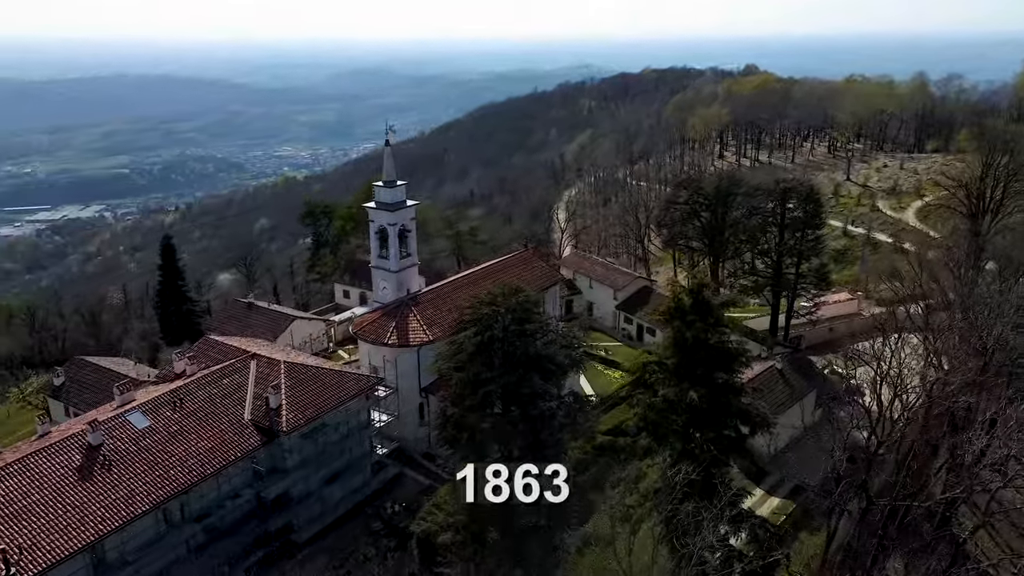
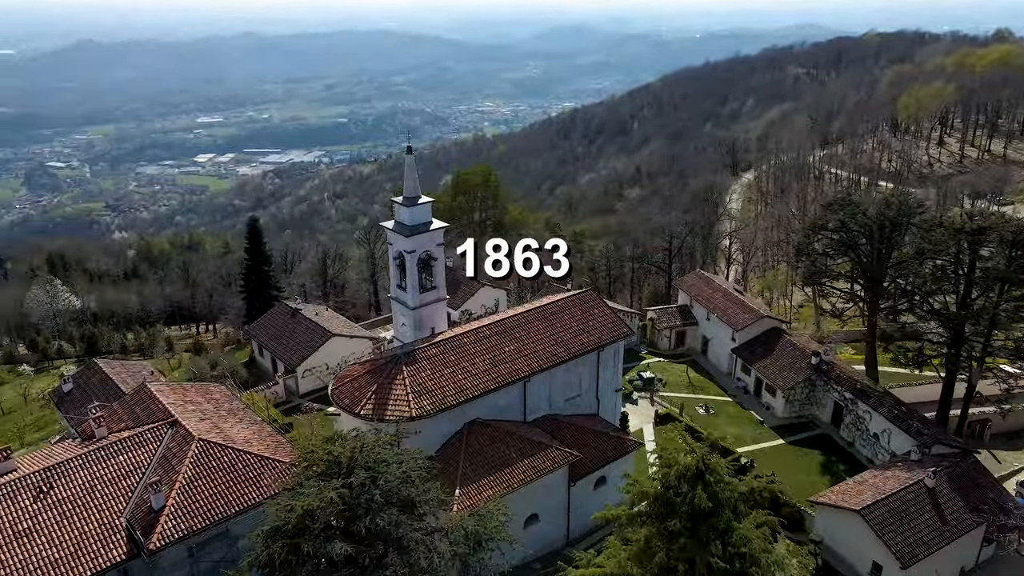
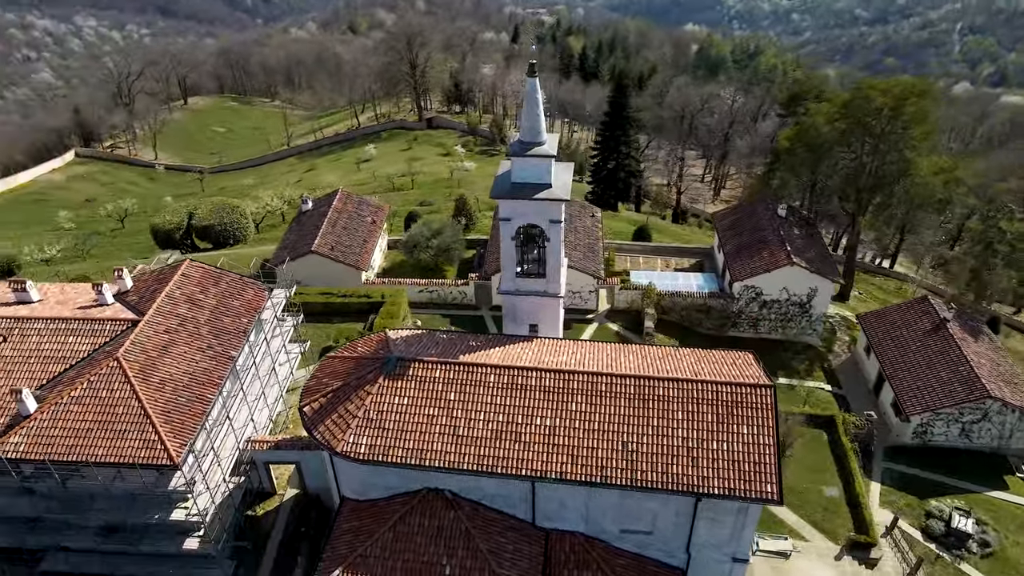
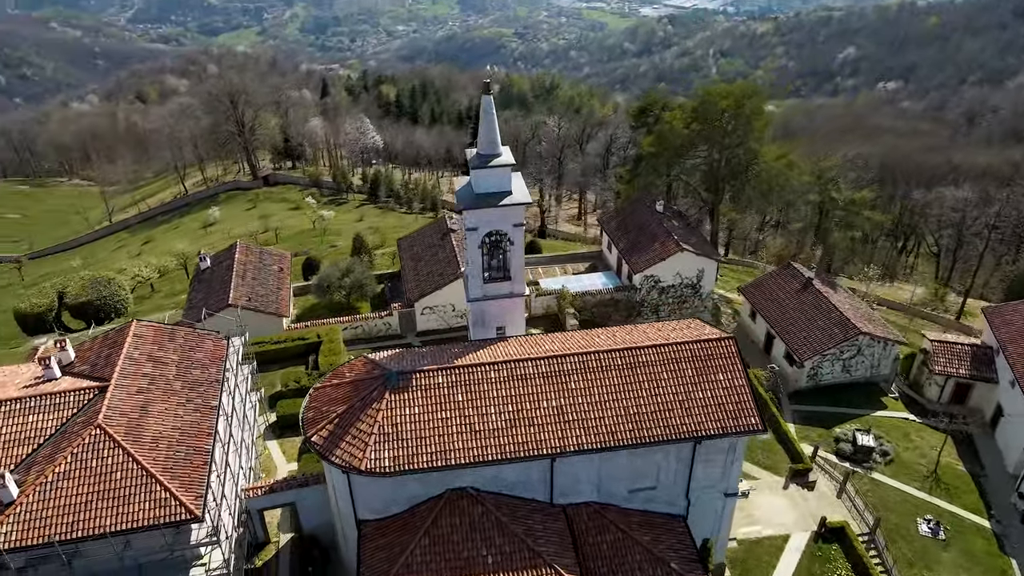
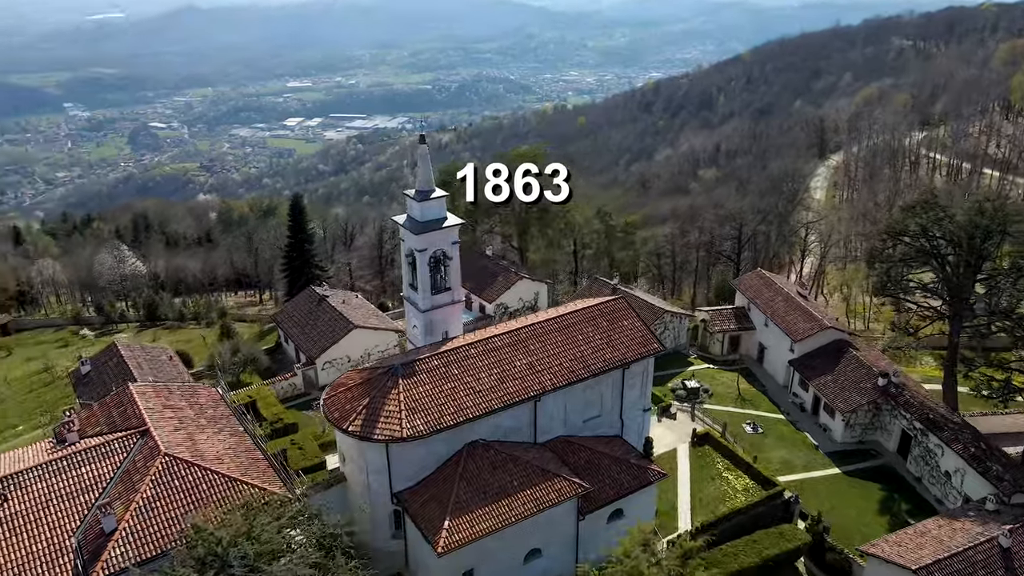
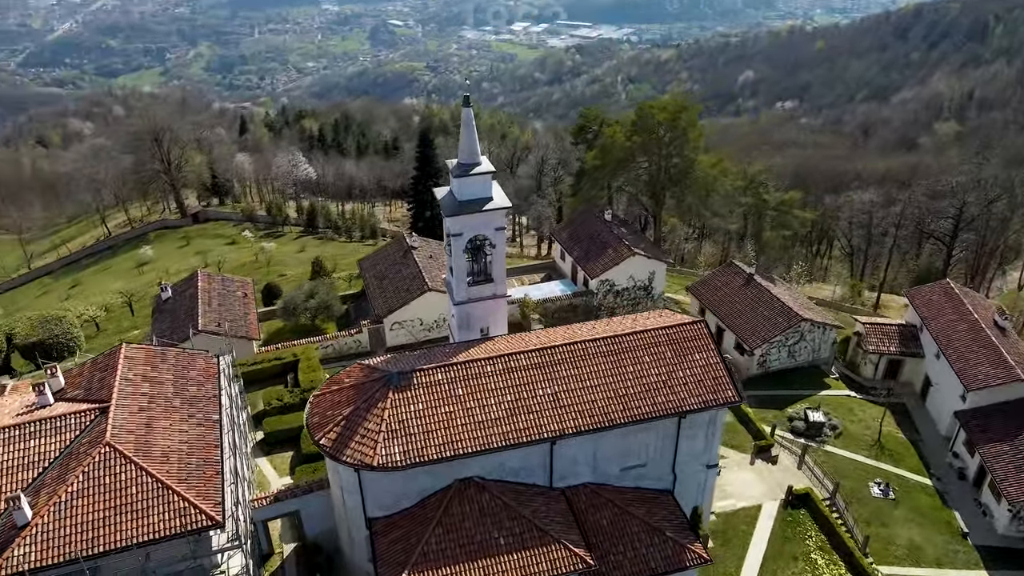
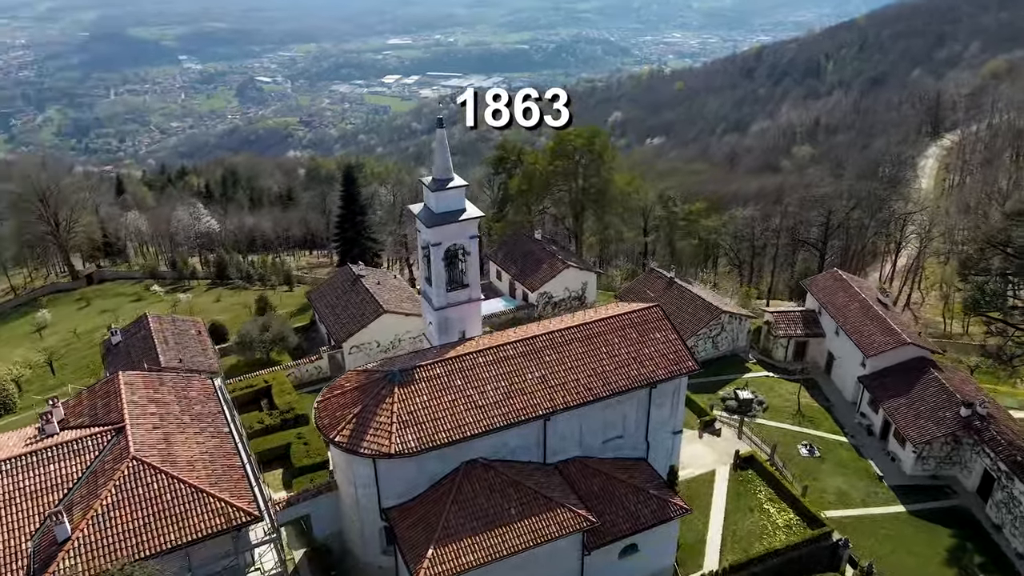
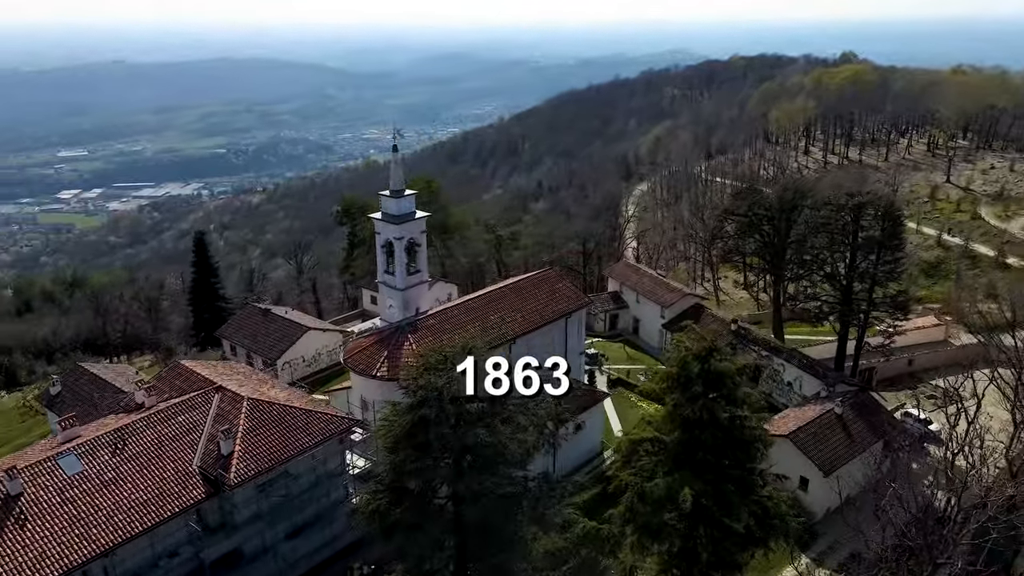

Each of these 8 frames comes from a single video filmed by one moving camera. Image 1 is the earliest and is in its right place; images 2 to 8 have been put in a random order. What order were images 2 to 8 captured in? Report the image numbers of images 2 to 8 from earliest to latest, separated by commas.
8, 2, 5, 7, 6, 4, 3
